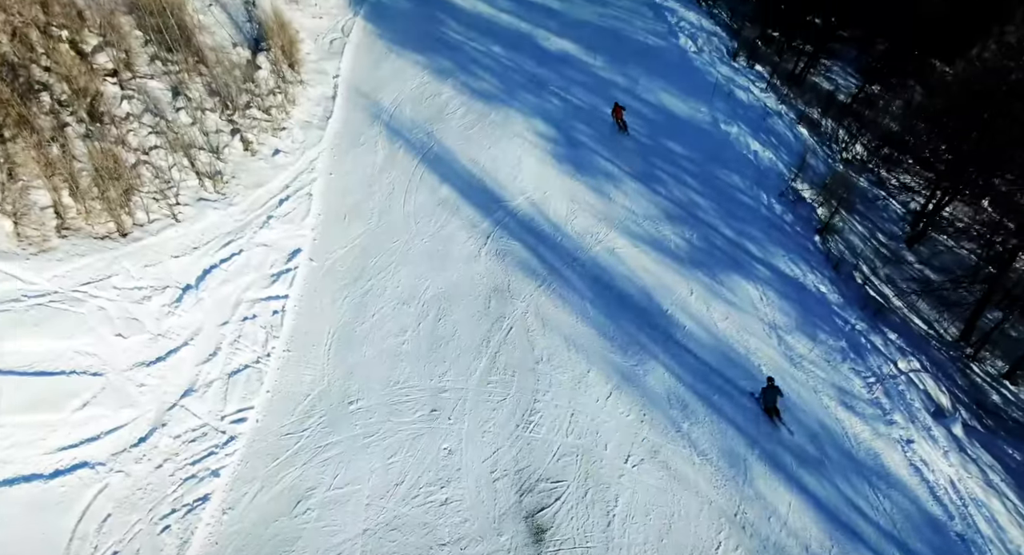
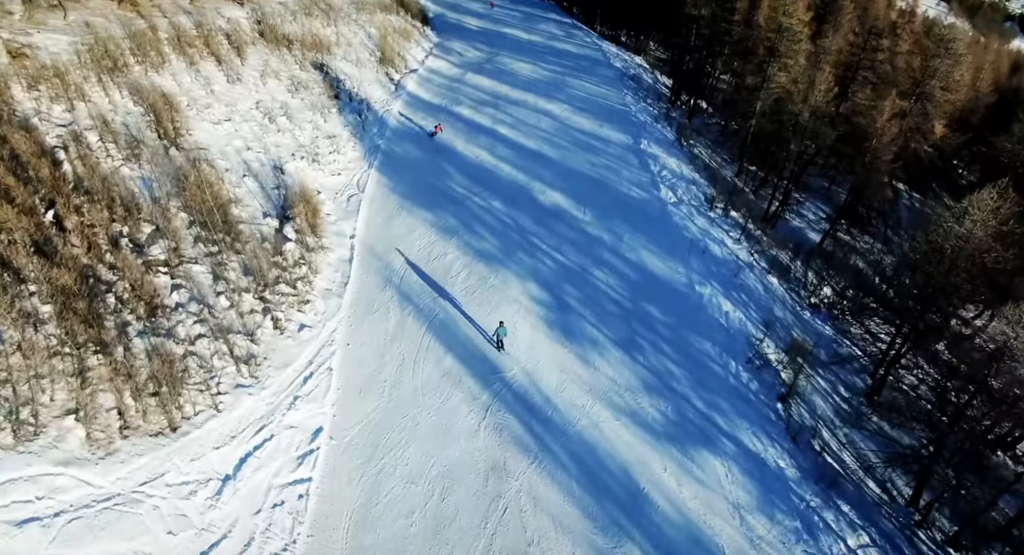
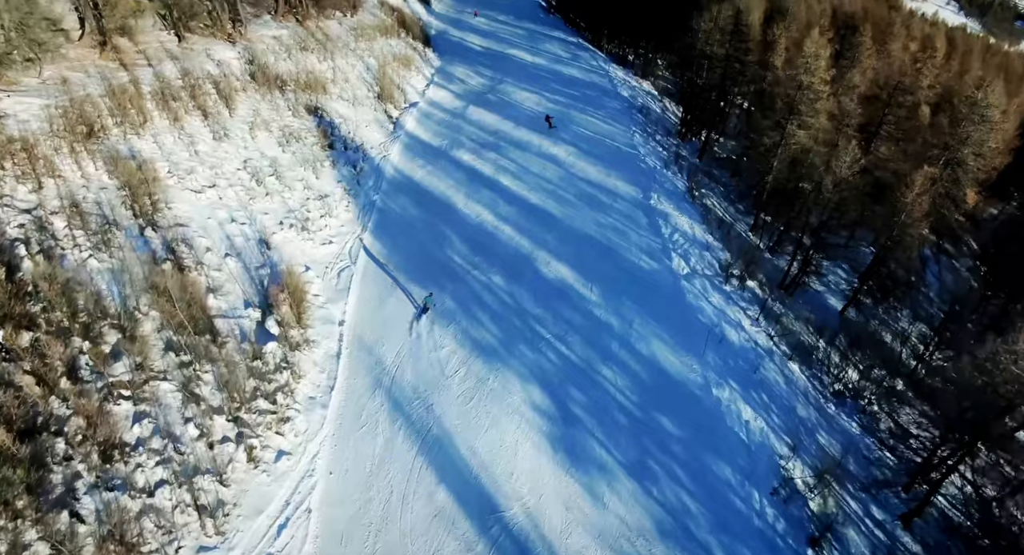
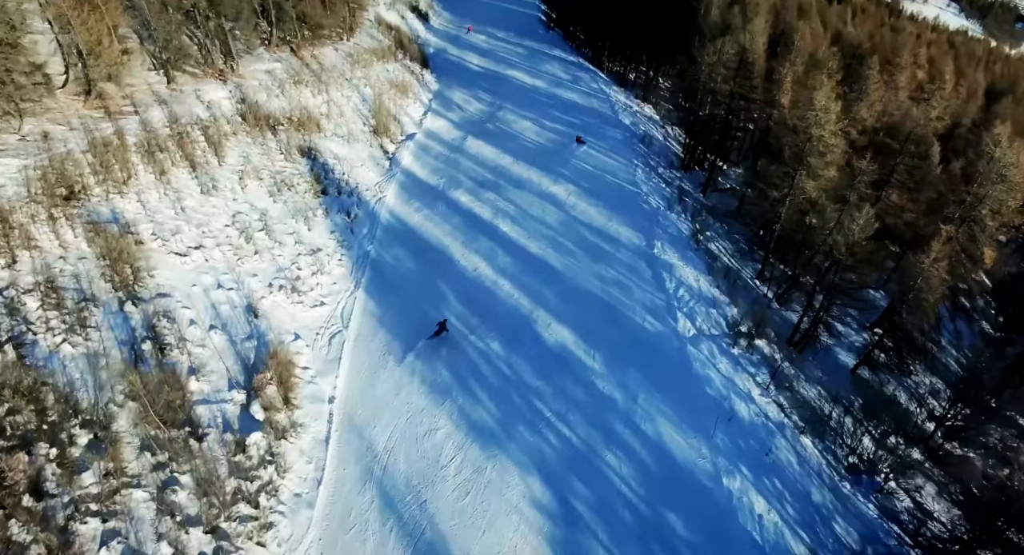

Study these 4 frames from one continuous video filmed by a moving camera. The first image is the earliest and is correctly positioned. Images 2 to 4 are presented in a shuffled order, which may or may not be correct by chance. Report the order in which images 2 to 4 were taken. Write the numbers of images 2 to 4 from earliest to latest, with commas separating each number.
2, 3, 4
